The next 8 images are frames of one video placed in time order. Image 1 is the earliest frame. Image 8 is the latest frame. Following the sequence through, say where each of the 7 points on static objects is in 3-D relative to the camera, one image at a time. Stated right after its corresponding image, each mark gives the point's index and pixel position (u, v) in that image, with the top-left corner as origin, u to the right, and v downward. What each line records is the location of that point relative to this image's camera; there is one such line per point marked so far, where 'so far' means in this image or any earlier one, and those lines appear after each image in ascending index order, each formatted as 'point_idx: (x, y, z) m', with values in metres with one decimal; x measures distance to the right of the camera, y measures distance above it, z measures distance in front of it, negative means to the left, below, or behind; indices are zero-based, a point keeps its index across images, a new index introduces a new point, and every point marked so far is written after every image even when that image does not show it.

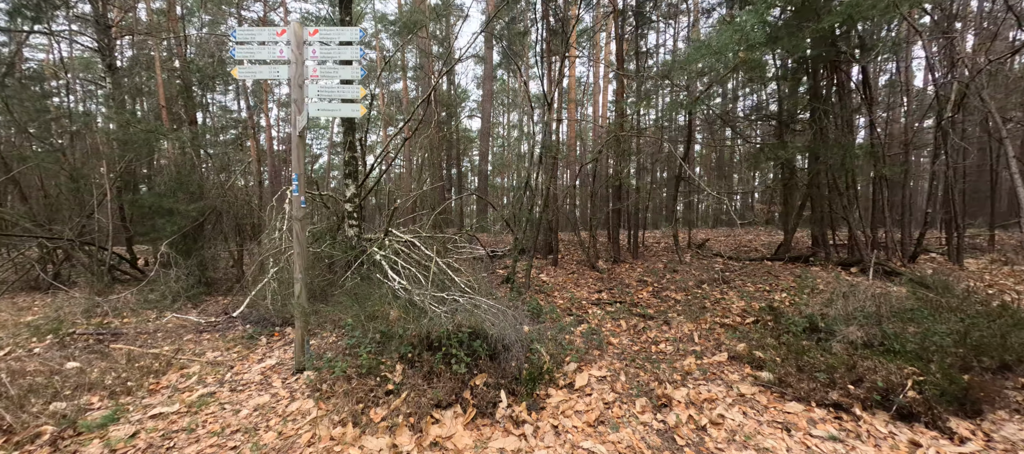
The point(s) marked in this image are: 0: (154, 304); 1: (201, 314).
0: (-6.6, -1.5, +7.5) m
1: (-5.4, -1.6, +7.1) m
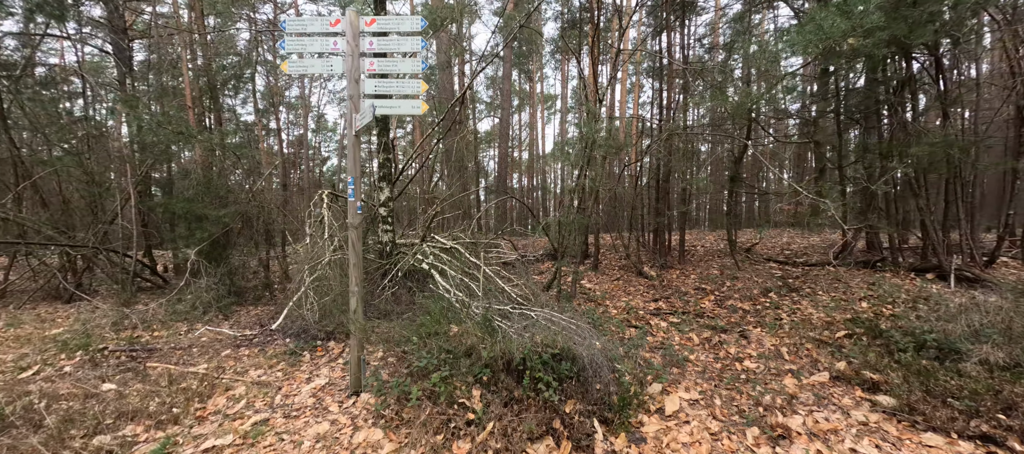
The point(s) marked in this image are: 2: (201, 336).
0: (-5.9, -1.6, +7.2) m
1: (-4.7, -1.7, +6.8) m
2: (-4.9, -1.8, +6.3) m
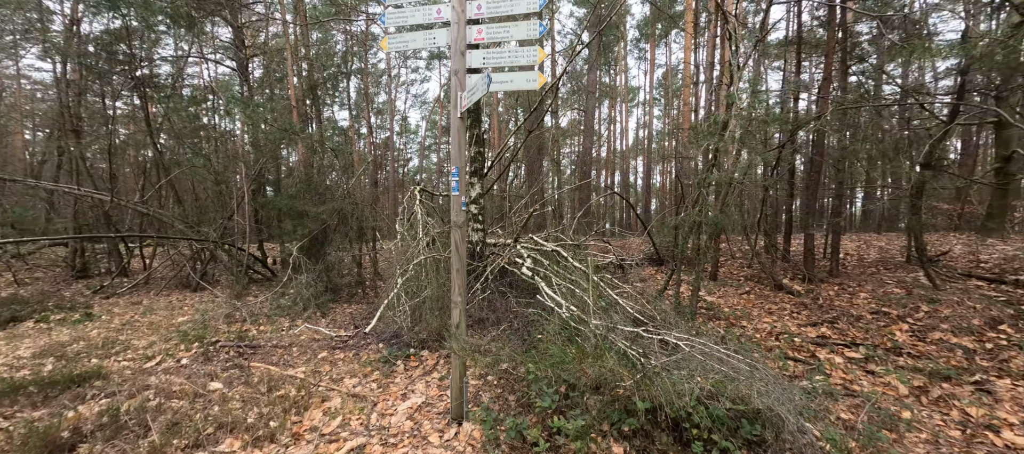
0: (-4.2, -1.6, +7.4) m
1: (-3.1, -1.7, +6.8) m
2: (-3.4, -1.7, +6.4) m
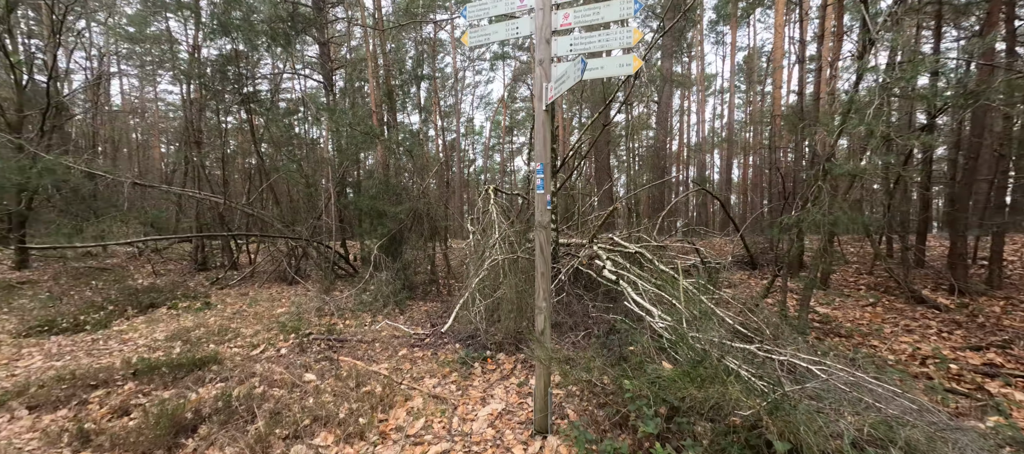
0: (-2.8, -1.5, +7.8) m
1: (-1.8, -1.7, +7.0) m
2: (-2.2, -1.7, +6.7) m
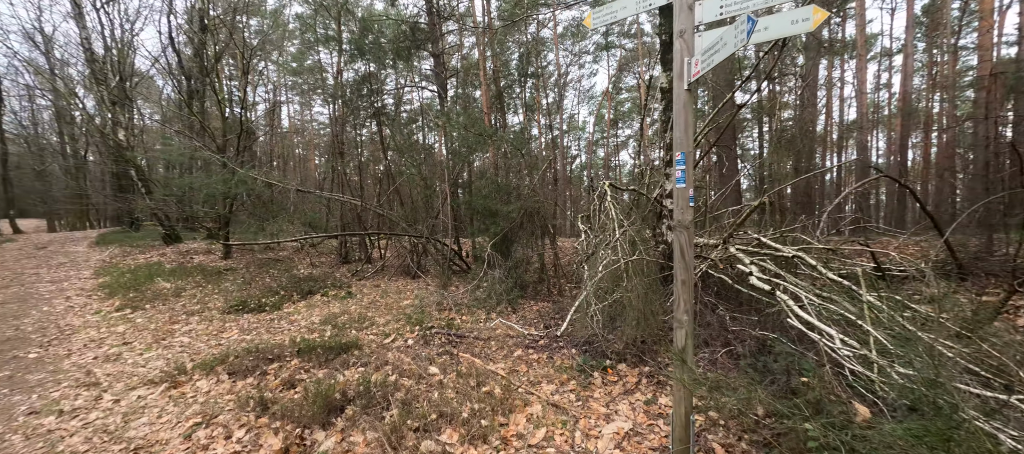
0: (-0.6, -1.5, +8.0) m
1: (+0.2, -1.7, +7.0) m
2: (-0.3, -1.7, +6.7) m
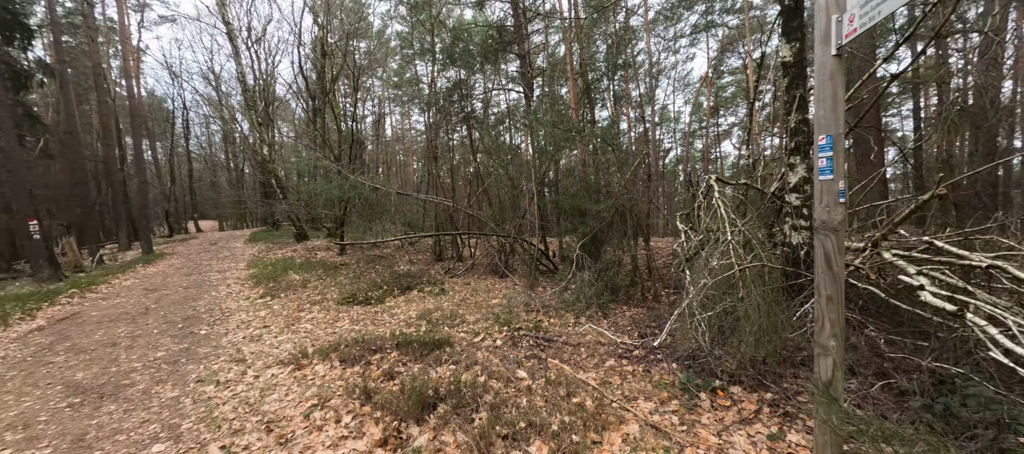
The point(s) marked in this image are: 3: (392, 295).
0: (+1.2, -1.5, +7.7) m
1: (+1.7, -1.7, +6.6) m
2: (+1.2, -1.7, +6.4) m
3: (-3.0, -1.6, +9.6) m
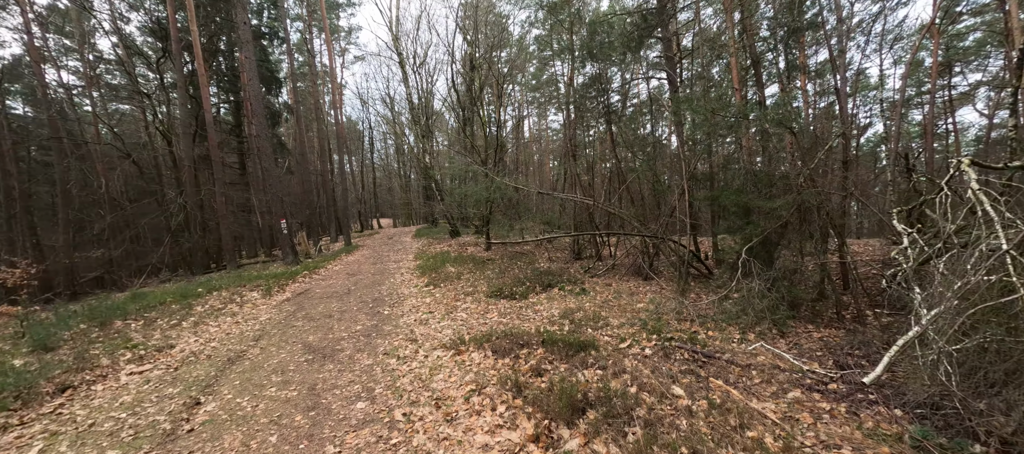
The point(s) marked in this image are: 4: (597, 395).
0: (+3.8, -1.6, +6.7) m
1: (+3.9, -1.7, +5.4) m
2: (+3.4, -1.7, +5.5) m
3: (+0.6, -1.6, +9.9) m
4: (+1.0, -2.0, +4.7) m
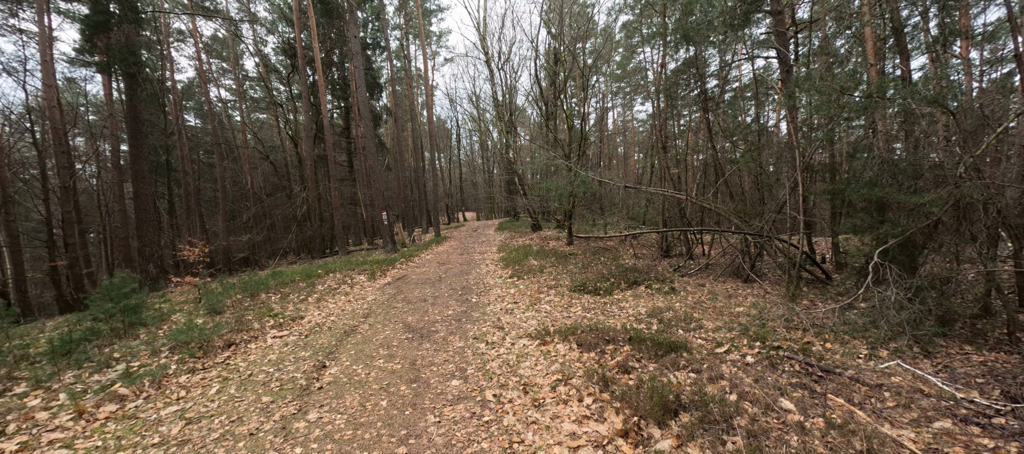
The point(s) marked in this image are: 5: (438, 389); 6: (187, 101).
0: (+5.2, -1.5, +5.8) m
1: (+5.0, -1.7, +4.6) m
2: (+4.5, -1.7, +4.7) m
3: (+2.7, -1.5, +9.6) m
4: (+2.0, -1.9, +4.4) m
5: (-1.0, -2.2, +5.4) m
6: (-15.0, +5.9, +18.6) m
